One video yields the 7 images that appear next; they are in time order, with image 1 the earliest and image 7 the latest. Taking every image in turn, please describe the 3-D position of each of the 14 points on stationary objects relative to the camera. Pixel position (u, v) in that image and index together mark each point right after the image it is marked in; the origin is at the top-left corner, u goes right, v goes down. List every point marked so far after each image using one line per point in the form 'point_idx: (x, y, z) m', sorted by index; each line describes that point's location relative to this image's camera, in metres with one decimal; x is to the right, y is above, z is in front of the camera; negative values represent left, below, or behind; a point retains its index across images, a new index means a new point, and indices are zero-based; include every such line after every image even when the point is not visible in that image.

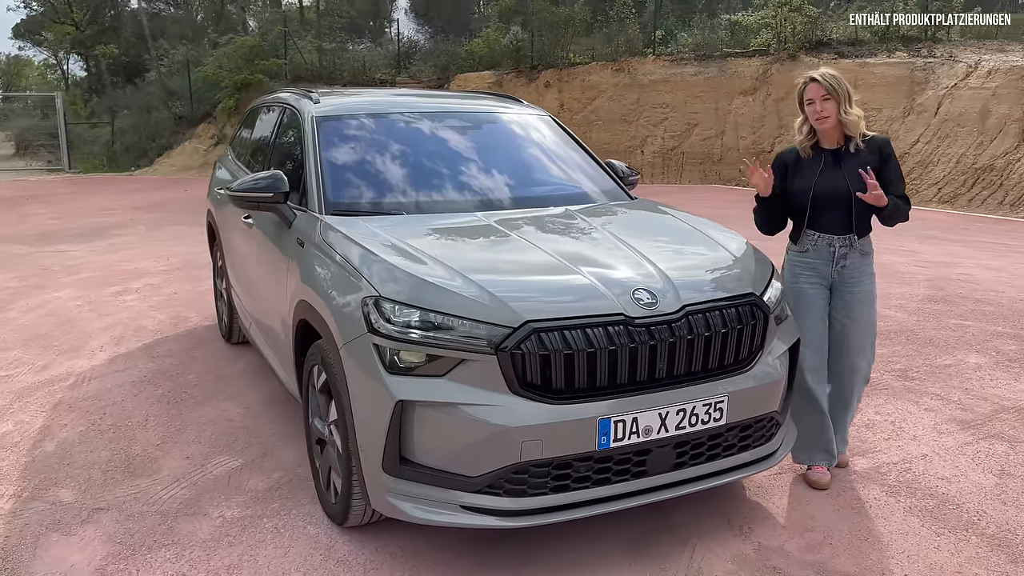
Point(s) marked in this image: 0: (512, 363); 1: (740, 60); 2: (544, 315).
0: (0.0, -0.2, +2.6) m
1: (+5.1, +5.1, +19.2) m
2: (+0.1, -0.1, +2.7) m
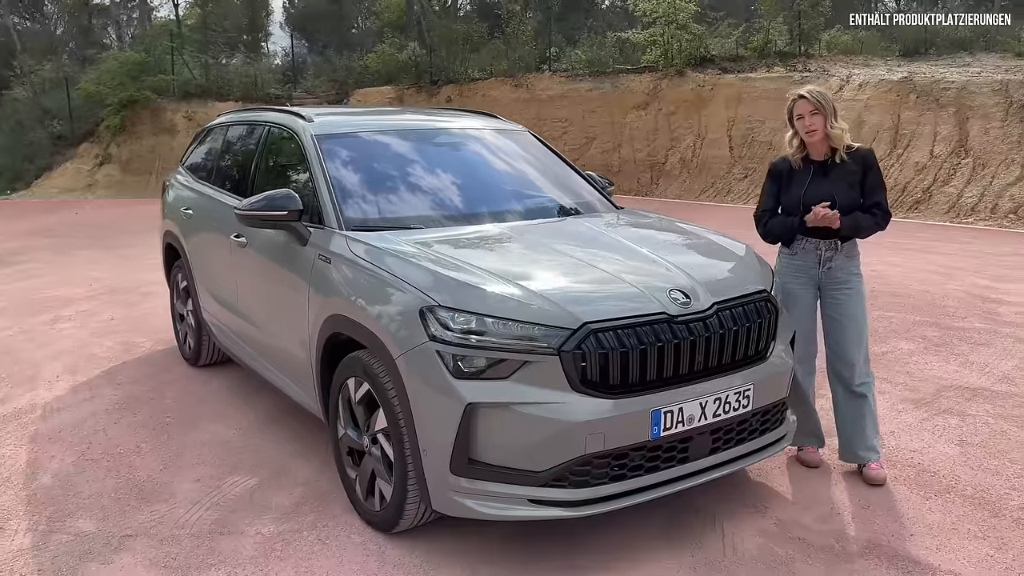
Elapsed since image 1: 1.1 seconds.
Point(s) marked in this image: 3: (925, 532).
0: (+0.2, -0.2, +2.8) m
1: (+2.8, +5.0, +20.0) m
2: (+0.3, -0.1, +2.9) m
3: (+1.6, -0.9, +3.2) m
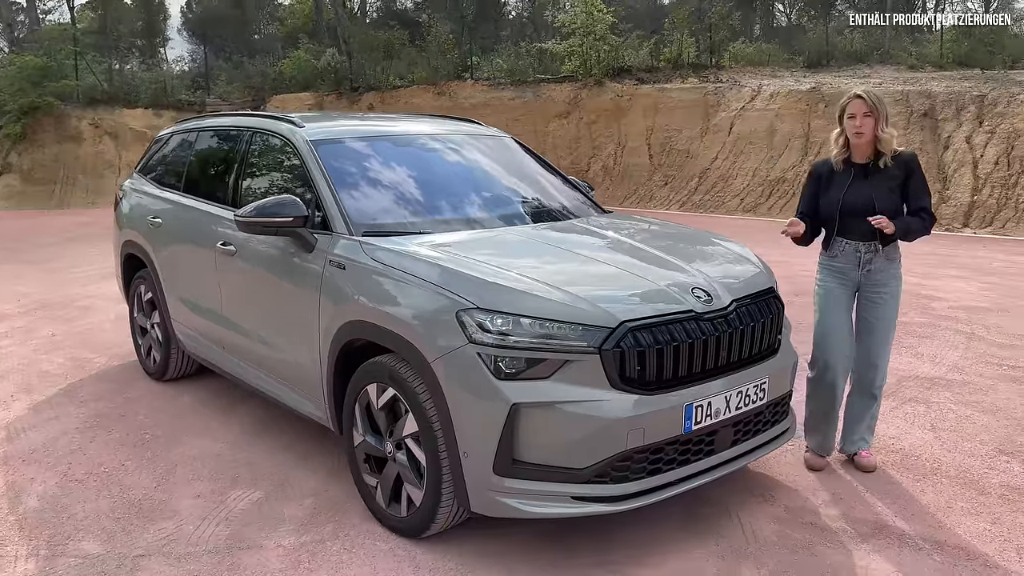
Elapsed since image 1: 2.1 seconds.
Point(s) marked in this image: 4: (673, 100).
0: (+0.3, -0.2, +2.8) m
1: (+0.9, +4.9, +20.3) m
2: (+0.4, -0.1, +2.9) m
3: (+1.7, -0.9, +3.4) m
4: (+3.6, +4.2, +18.9) m
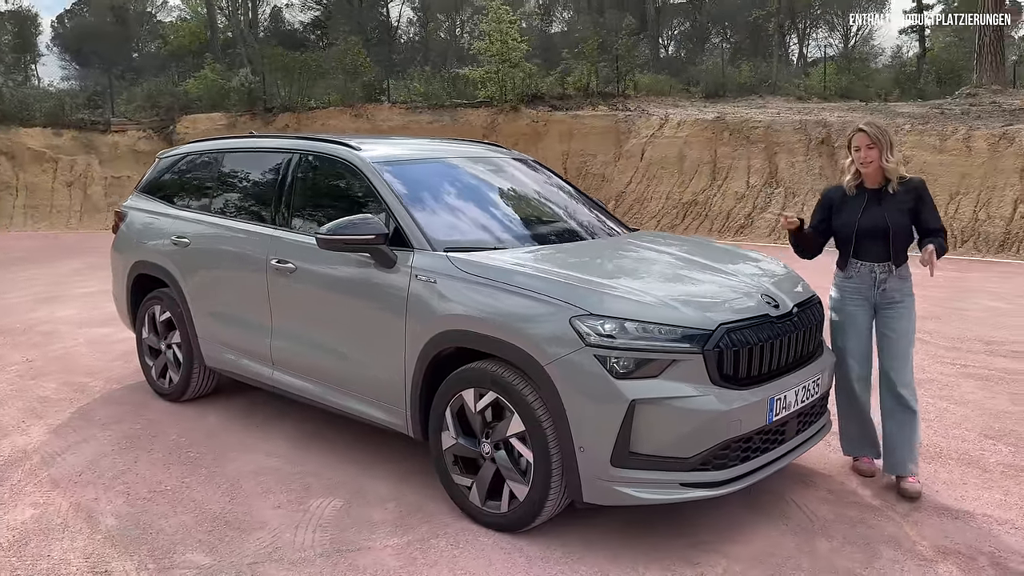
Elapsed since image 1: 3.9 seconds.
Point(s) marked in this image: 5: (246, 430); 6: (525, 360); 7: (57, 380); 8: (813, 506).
0: (+0.8, -0.3, +3.2) m
1: (-1.1, +4.3, +20.7) m
2: (+0.8, -0.1, +3.3) m
3: (+2.0, -0.9, +3.9) m
4: (+1.7, +3.7, +19.7) m
5: (-1.5, -0.8, +4.8) m
6: (0.0, -0.3, +3.3) m
7: (-3.2, -0.6, +5.9) m
8: (+1.3, -1.0, +3.7) m
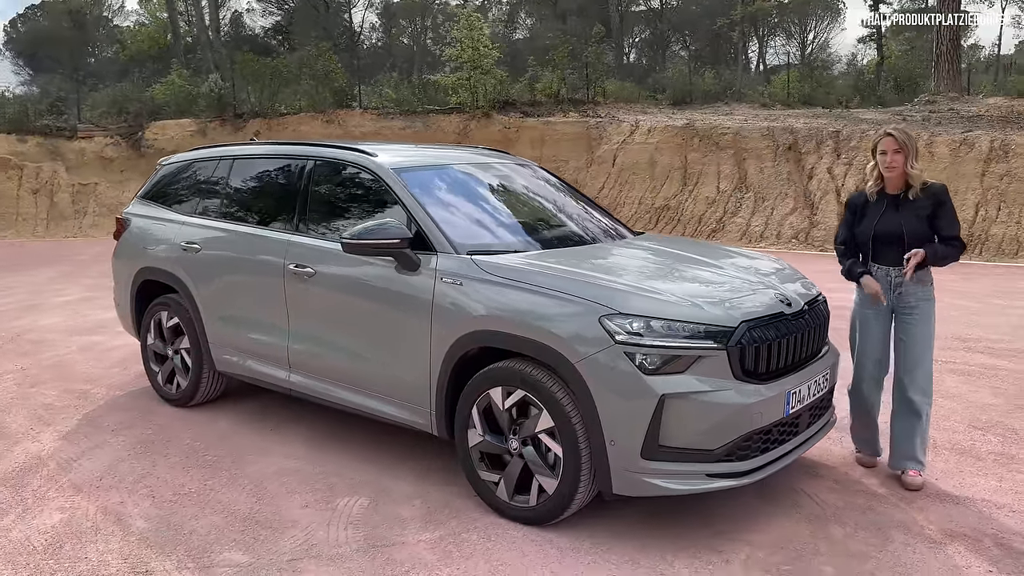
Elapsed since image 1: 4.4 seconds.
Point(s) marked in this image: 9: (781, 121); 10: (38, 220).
0: (+0.9, -0.3, +3.3) m
1: (-1.8, +4.2, +20.8) m
2: (+0.9, -0.1, +3.5) m
3: (+2.1, -0.9, +4.1) m
4: (+1.1, +3.6, +19.9) m
5: (-1.4, -0.8, +4.8) m
6: (+0.2, -0.3, +3.5) m
7: (-3.1, -0.7, +5.9) m
8: (+1.4, -1.0, +3.9) m
9: (+5.9, +3.6, +18.5) m
10: (-10.8, +1.5, +19.3) m
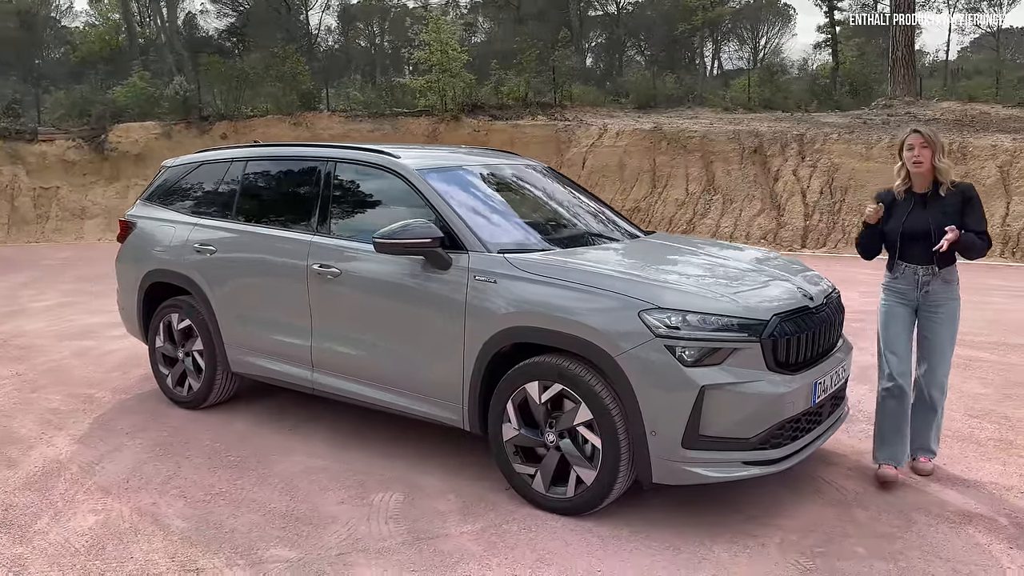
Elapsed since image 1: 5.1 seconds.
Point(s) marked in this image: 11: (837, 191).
0: (+1.1, -0.2, +3.5) m
1: (-2.6, +4.1, +20.8) m
2: (+1.1, -0.1, +3.6) m
3: (+2.2, -0.9, +4.3) m
4: (+0.4, +3.6, +20.0) m
5: (-1.3, -0.8, +4.8) m
6: (+0.3, -0.3, +3.6) m
7: (-3.1, -0.7, +5.8) m
8: (+1.6, -0.9, +4.1) m
9: (+5.2, +3.6, +18.9) m
10: (-11.4, +1.4, +18.8) m
11: (+6.3, +1.9, +16.5) m
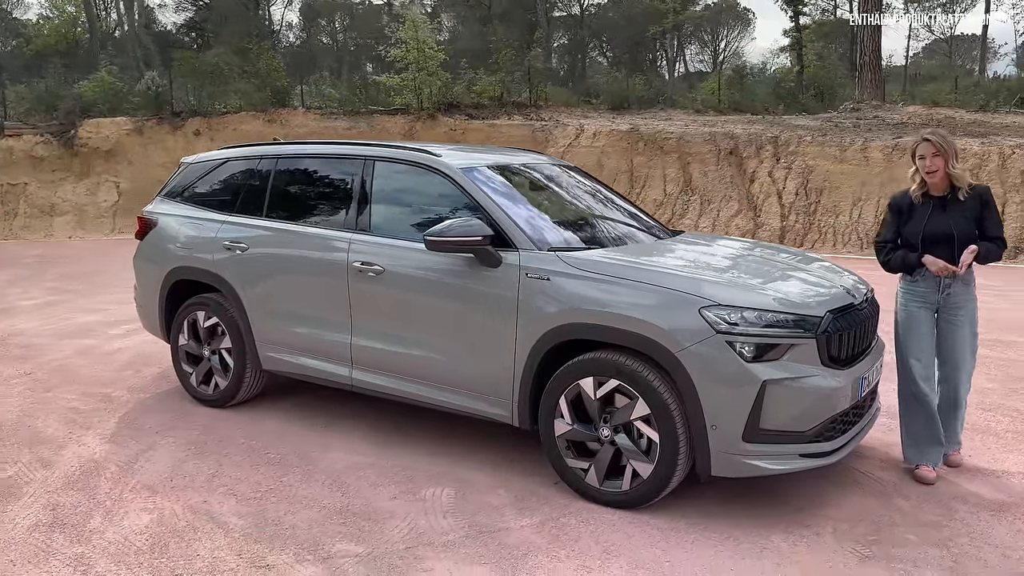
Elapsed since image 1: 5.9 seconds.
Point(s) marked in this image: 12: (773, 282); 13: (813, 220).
0: (+1.3, -0.2, +3.6) m
1: (-3.1, +4.2, +20.7) m
2: (+1.4, -0.1, +3.7) m
3: (+2.5, -0.9, +4.5) m
4: (-0.2, +3.6, +20.1) m
5: (-1.1, -0.8, +4.8) m
6: (+0.6, -0.3, +3.6) m
7: (-2.9, -0.7, +5.7) m
8: (+1.8, -0.9, +4.2) m
9: (+4.7, +3.6, +19.2) m
10: (-11.9, +1.4, +18.3) m
11: (+5.9, +1.9, +16.9) m
12: (+1.2, 0.0, +3.8) m
13: (+5.8, +1.3, +16.5) m
